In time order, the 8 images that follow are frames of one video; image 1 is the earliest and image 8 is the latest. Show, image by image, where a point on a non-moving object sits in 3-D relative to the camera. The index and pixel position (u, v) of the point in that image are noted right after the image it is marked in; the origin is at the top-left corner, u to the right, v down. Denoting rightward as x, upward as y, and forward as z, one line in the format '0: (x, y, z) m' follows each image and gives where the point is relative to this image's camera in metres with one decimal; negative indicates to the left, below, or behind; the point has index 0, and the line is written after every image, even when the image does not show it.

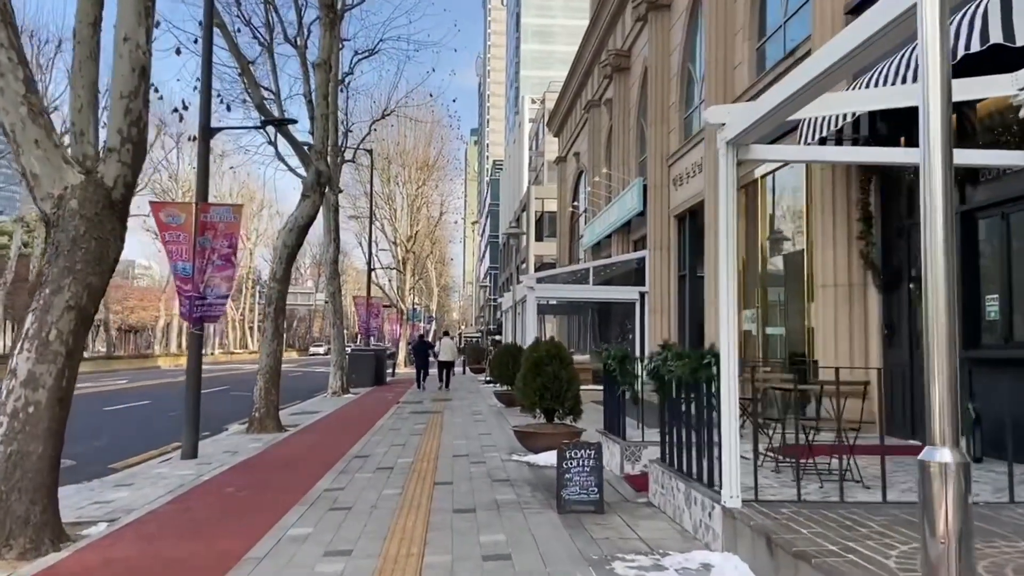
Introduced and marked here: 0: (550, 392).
0: (+0.5, -1.5, +10.9) m
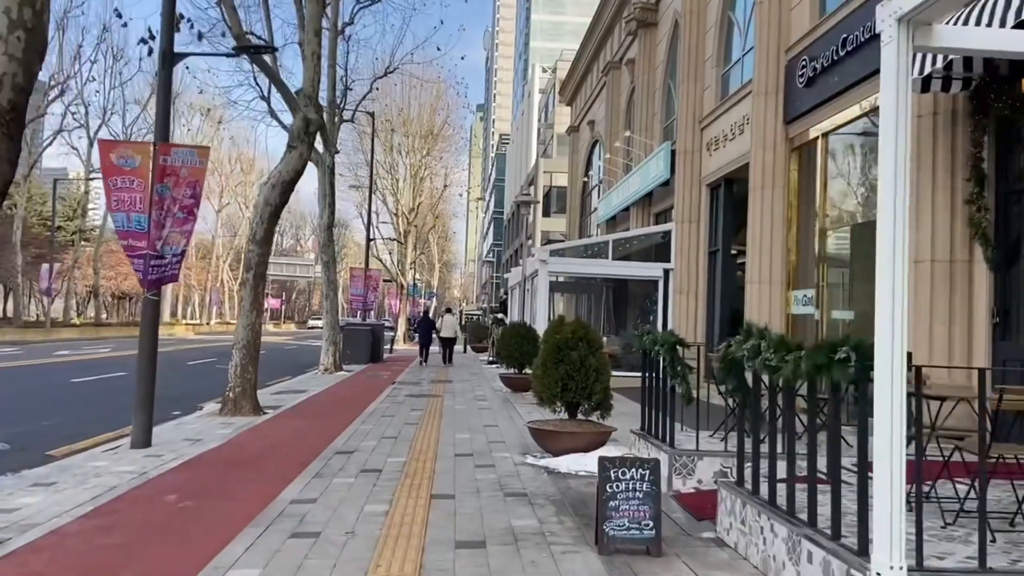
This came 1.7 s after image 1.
0: (+0.7, -1.1, +8.9) m
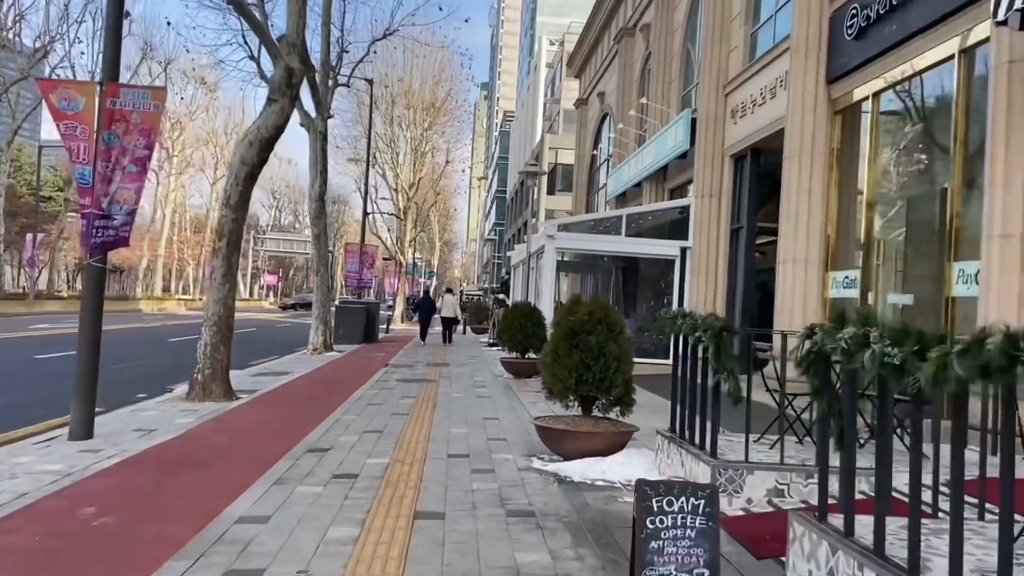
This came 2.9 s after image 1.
0: (+0.8, -0.8, +7.5) m
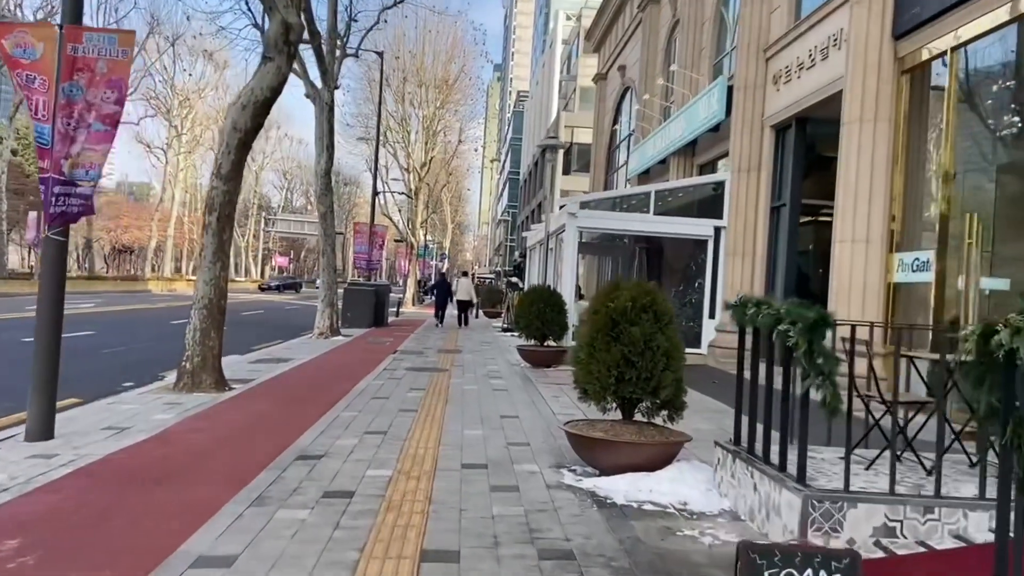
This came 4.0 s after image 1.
0: (+1.0, -0.7, +6.2) m
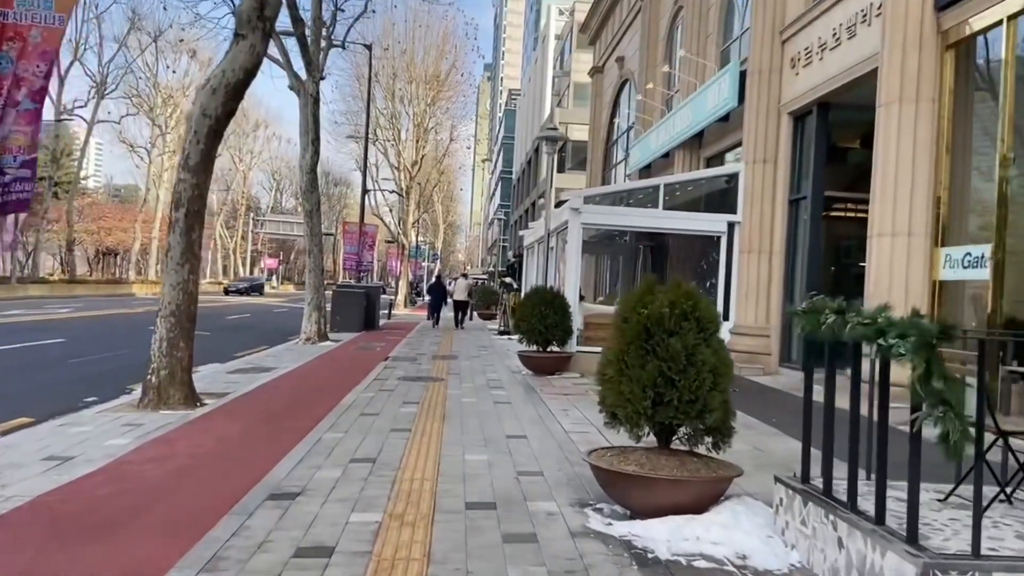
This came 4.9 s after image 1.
0: (+1.1, -0.7, +5.1) m
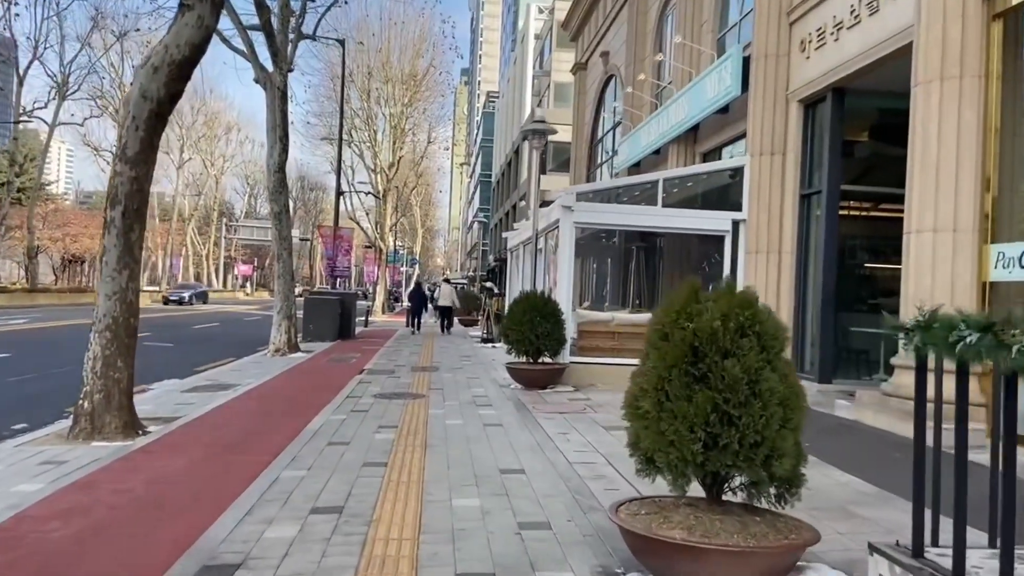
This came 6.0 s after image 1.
0: (+1.1, -0.7, +3.9) m
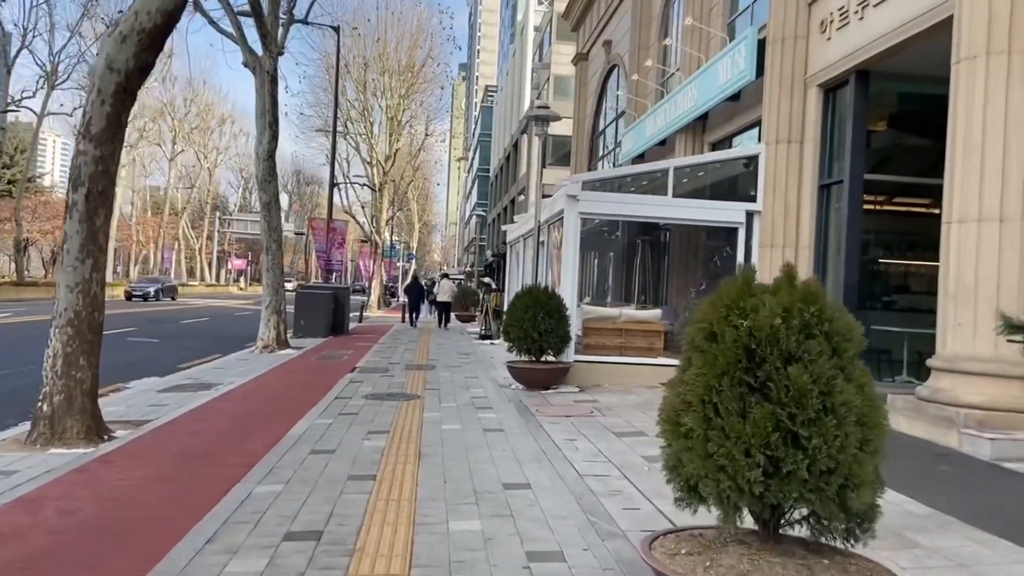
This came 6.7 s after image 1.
0: (+1.1, -0.7, +3.1) m
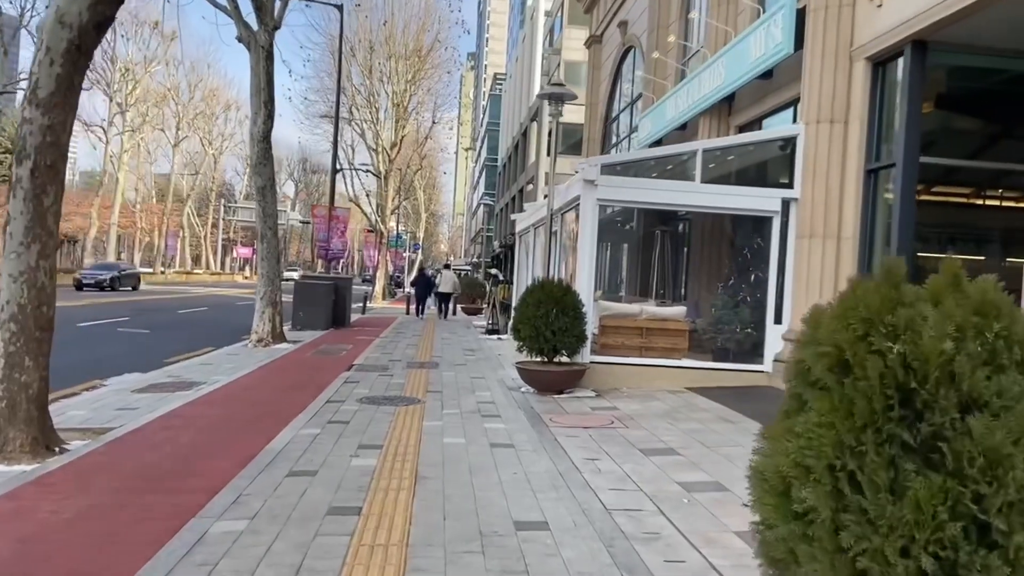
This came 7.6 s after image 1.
0: (+1.2, -0.7, +2.0) m
